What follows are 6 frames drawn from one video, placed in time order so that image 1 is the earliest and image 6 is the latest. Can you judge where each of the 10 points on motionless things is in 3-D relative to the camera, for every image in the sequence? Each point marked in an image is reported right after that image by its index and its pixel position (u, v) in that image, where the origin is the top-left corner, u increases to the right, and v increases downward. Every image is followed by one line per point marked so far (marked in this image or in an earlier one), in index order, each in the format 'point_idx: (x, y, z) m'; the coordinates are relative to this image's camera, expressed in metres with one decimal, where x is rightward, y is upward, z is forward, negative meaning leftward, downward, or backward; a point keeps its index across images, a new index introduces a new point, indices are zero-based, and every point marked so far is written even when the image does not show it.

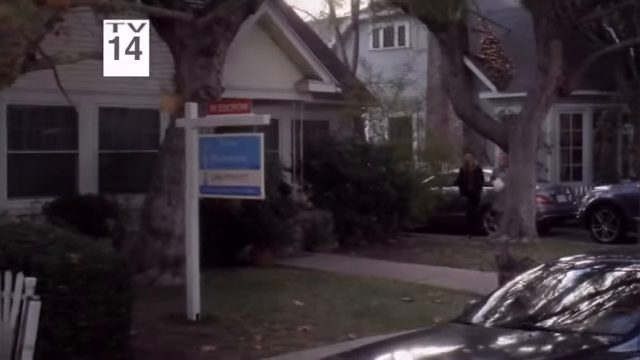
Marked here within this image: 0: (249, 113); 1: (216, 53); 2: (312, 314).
0: (-0.8, +0.7, +11.7) m
1: (-1.3, +1.6, +14.7) m
2: (-0.1, -1.5, +12.7) m
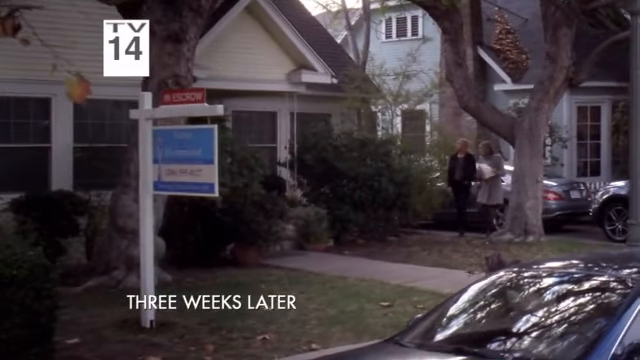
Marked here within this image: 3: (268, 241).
0: (-1.1, +0.7, +10.8) m
1: (-1.6, +1.7, +13.7) m
2: (-0.4, -1.4, +11.7) m
3: (-0.8, -0.9, +16.7) m
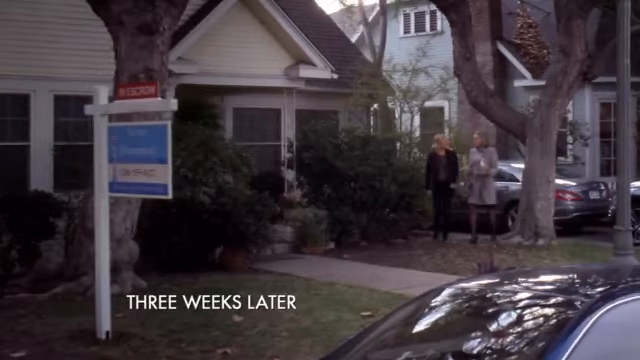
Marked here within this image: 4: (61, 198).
0: (-1.4, +0.7, +10.0) m
1: (-1.8, +1.7, +12.9) m
2: (-0.7, -1.4, +10.9) m
3: (-0.9, -0.9, +15.9) m
4: (-3.5, -0.2, +15.3) m
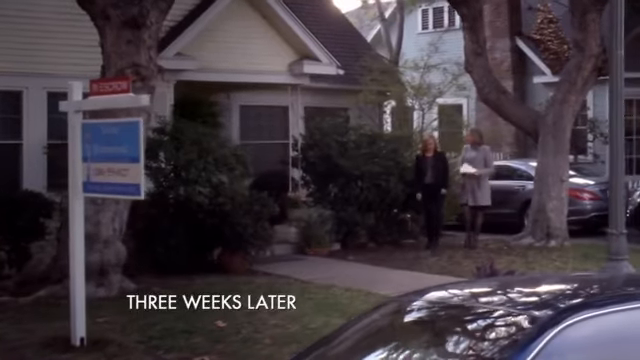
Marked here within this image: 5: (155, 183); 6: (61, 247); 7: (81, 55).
0: (-1.6, +0.7, +9.5) m
1: (-1.9, +1.7, +12.5) m
2: (-0.8, -1.4, +10.4) m
3: (-0.8, -0.9, +15.4) m
4: (-3.5, -0.2, +14.9) m
5: (-2.1, 0.0, +14.8) m
6: (-2.9, -0.7, +12.8) m
7: (-3.5, +1.8, +16.8) m
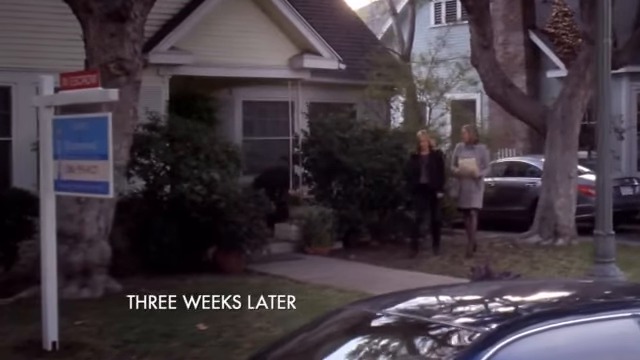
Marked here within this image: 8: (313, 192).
0: (-1.8, +0.7, +9.1) m
1: (-2.0, +1.7, +12.1) m
2: (-1.0, -1.4, +10.0) m
3: (-0.9, -0.8, +15.0) m
4: (-3.5, -0.2, +14.6) m
5: (-2.2, 0.0, +14.5) m
6: (-3.0, -0.7, +12.4) m
7: (-3.5, +1.9, +16.4) m
8: (-0.1, -0.2, +17.9) m
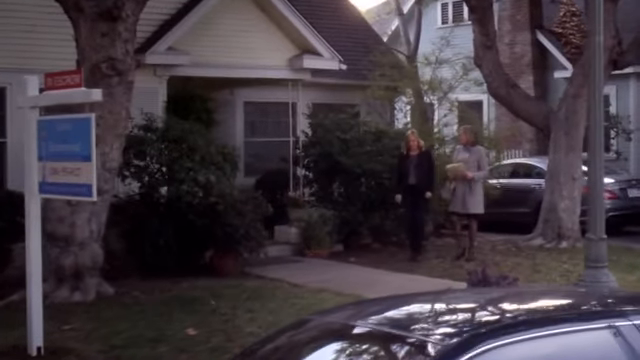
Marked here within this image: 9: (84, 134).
0: (-1.8, +0.7, +8.9) m
1: (-2.0, +1.7, +11.9) m
2: (-1.1, -1.4, +9.8) m
3: (-0.9, -0.8, +14.8) m
4: (-3.5, -0.2, +14.4) m
5: (-2.2, 0.0, +14.3) m
6: (-3.0, -0.7, +12.2) m
7: (-3.5, +1.8, +16.2) m
8: (-0.1, -0.2, +17.7) m
9: (-1.8, +0.3, +8.8) m
